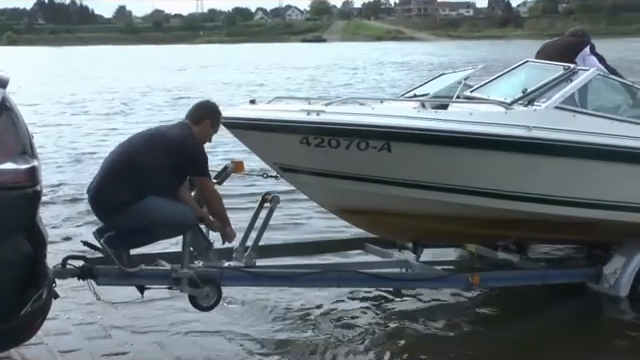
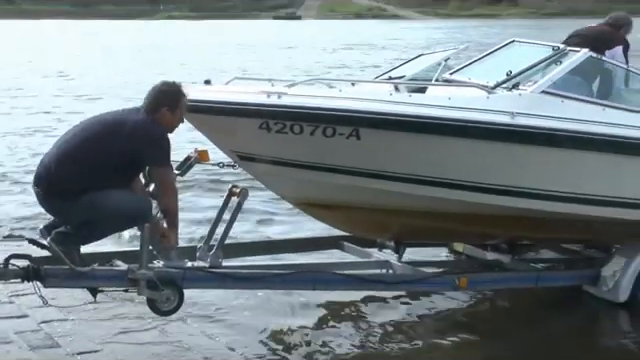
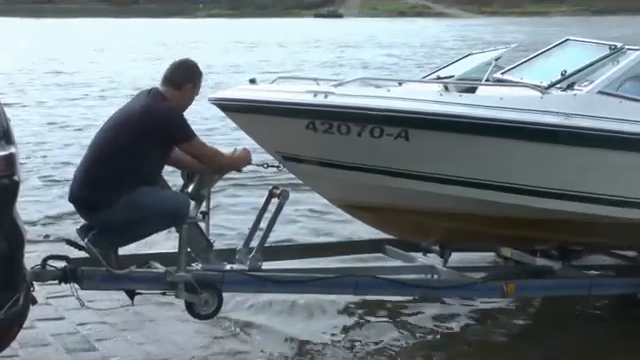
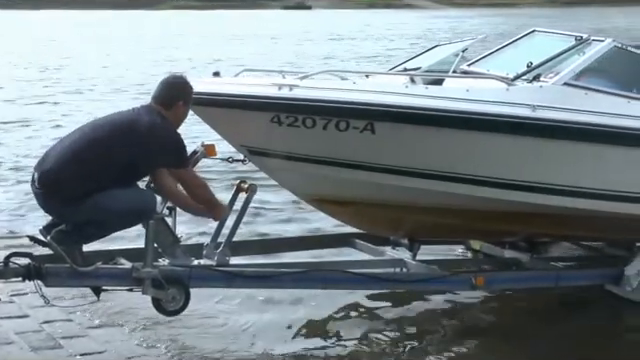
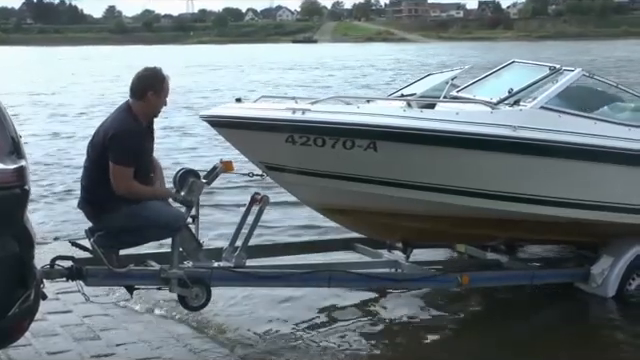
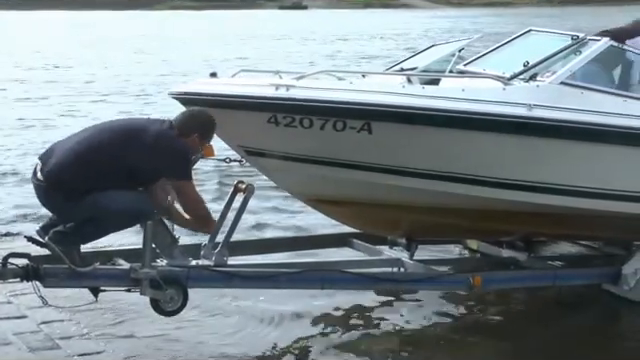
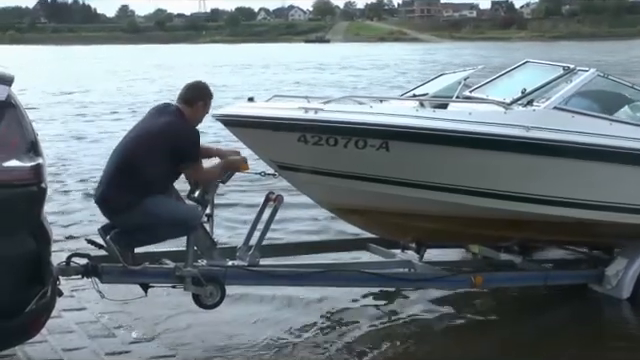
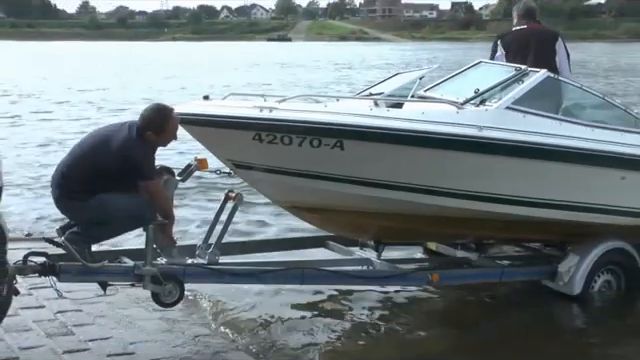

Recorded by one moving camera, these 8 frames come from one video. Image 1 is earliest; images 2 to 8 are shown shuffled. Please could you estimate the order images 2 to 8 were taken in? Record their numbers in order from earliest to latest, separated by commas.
5, 7, 3, 4, 6, 2, 8
